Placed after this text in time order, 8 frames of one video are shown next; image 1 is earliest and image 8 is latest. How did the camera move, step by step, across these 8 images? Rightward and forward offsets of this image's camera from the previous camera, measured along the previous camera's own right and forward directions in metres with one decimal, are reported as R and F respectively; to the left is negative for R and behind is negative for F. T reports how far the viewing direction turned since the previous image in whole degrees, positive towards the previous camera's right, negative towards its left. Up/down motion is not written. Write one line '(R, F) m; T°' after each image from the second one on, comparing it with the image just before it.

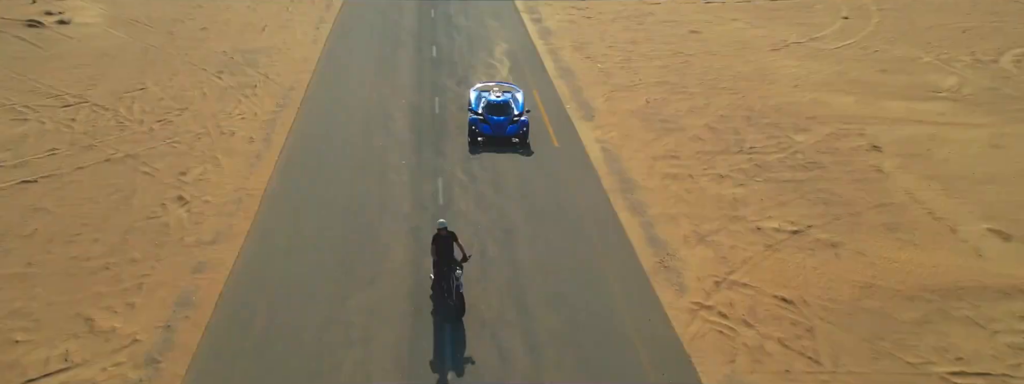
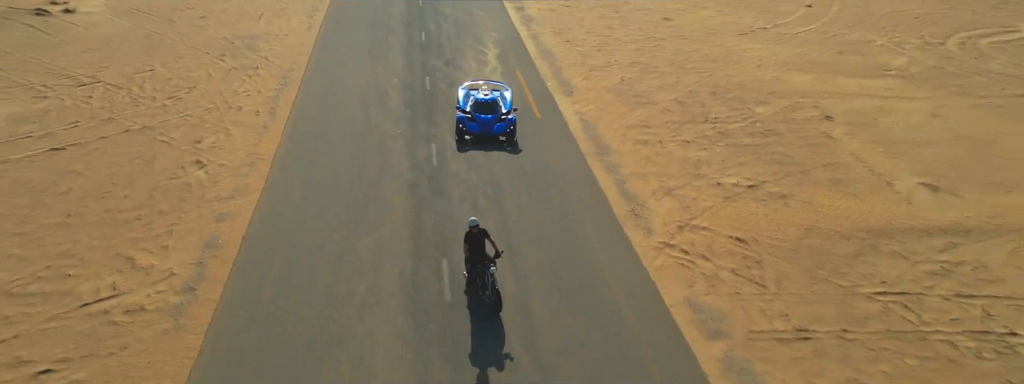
(-0.1, -1.8) m; +1°
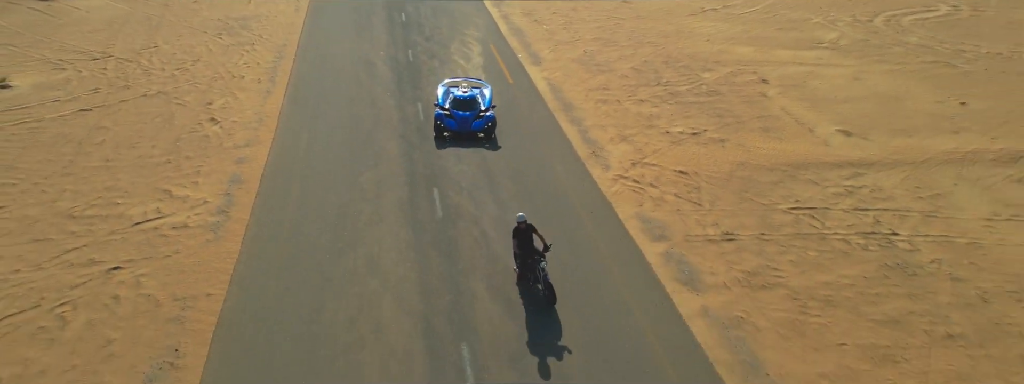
(-0.2, -2.7) m; +2°
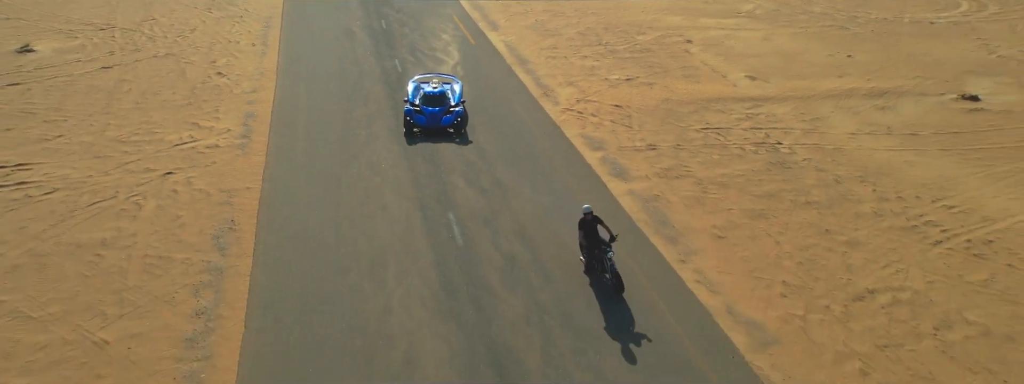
(-0.4, -3.9) m; +4°
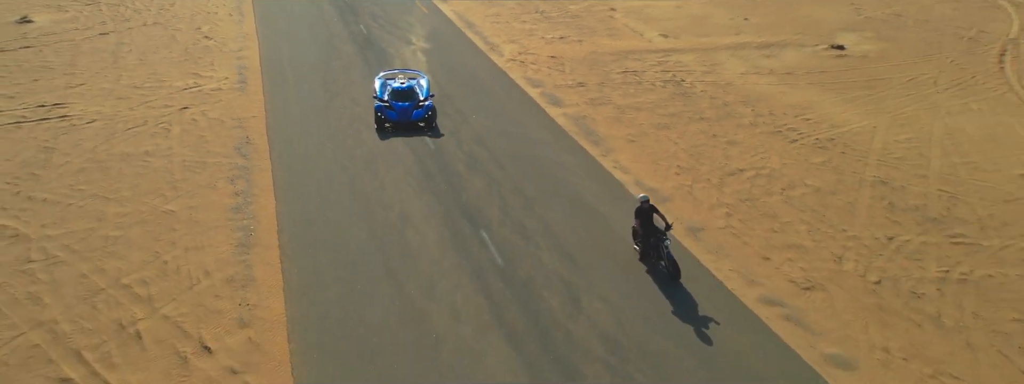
(-0.5, -4.2) m; +5°
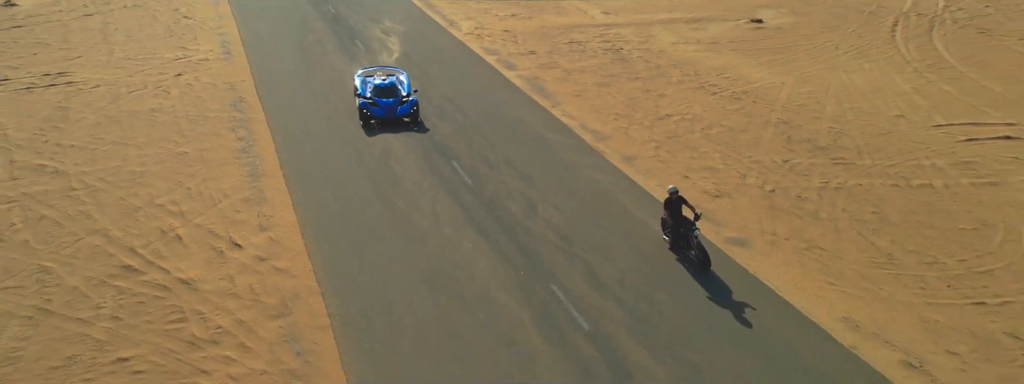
(-0.3, -3.0) m; +4°
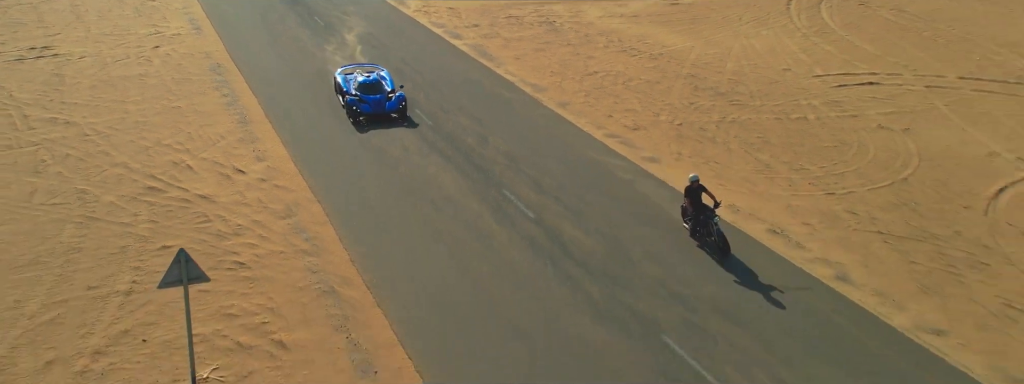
(-0.4, -3.2) m; +5°
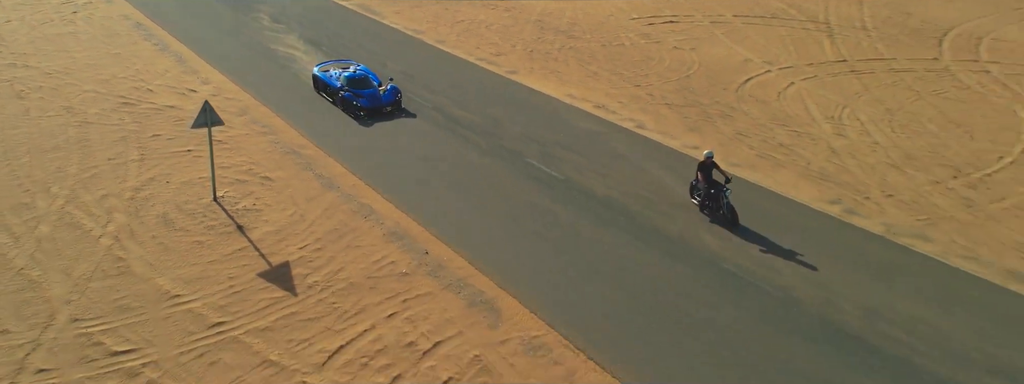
(-1.1, -5.8) m; +11°
